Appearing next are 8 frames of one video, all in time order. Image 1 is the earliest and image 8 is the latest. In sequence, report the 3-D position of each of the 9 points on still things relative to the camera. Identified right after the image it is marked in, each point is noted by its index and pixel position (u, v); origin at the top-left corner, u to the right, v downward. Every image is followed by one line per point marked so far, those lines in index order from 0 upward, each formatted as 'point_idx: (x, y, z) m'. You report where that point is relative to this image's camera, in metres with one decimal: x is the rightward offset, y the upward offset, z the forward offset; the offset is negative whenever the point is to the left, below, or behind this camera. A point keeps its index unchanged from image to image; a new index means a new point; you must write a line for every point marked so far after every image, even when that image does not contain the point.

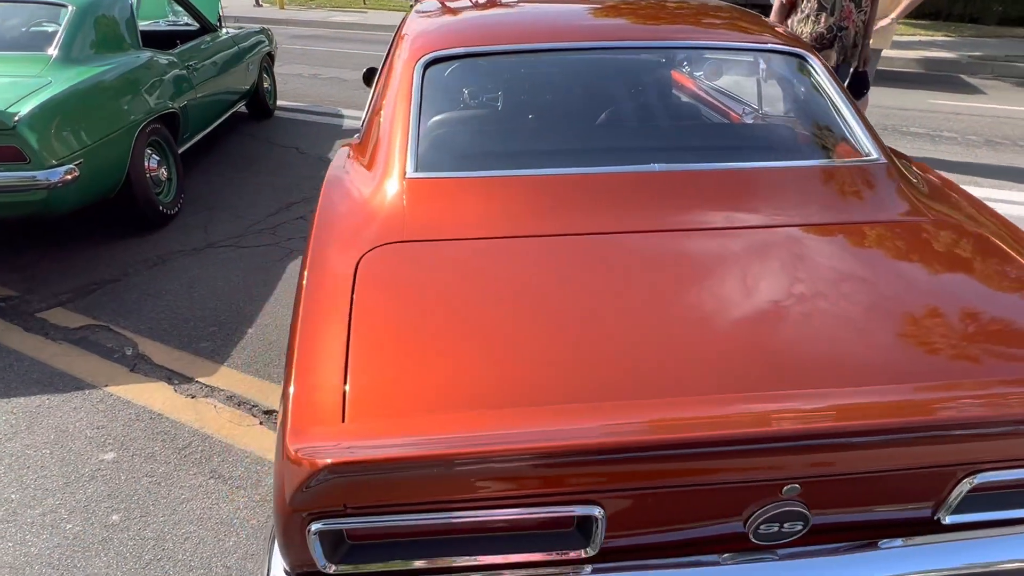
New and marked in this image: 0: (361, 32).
0: (-3.5, +5.9, +13.4) m
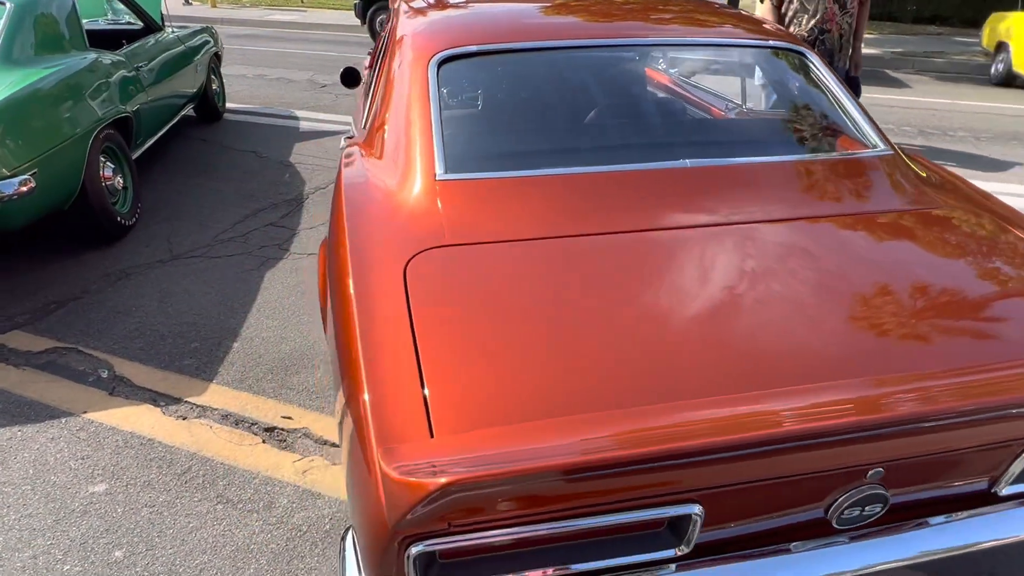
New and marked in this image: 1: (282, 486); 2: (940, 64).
0: (-4.7, +5.7, +12.9) m
1: (-0.9, -0.7, +2.1) m
2: (+7.8, +4.1, +10.6) m
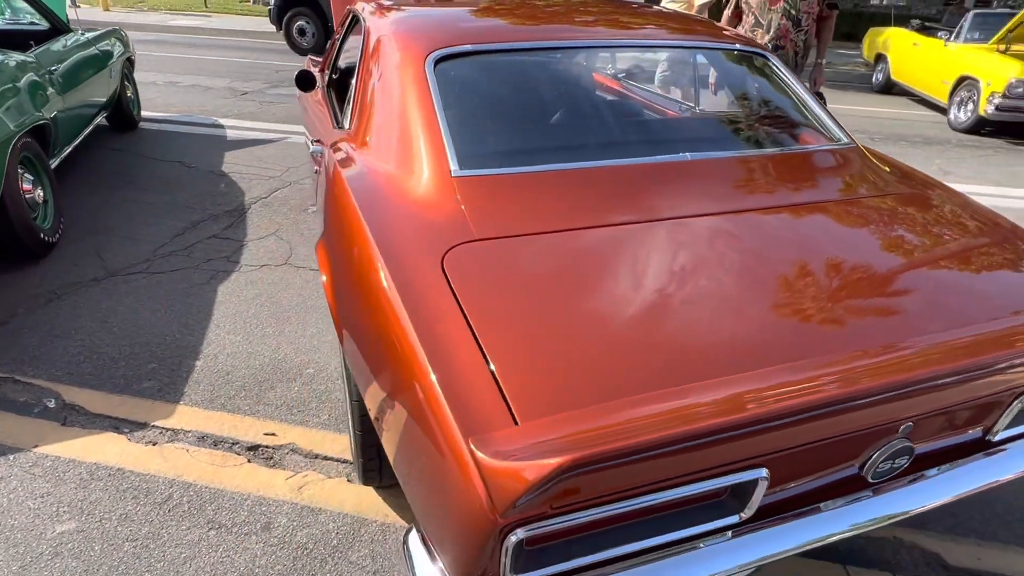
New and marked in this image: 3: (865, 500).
0: (-6.4, +5.3, +12.3) m
1: (-0.8, -0.8, +2.0) m
2: (+6.4, +4.3, +11.7) m
3: (+0.8, -0.5, +1.3) m
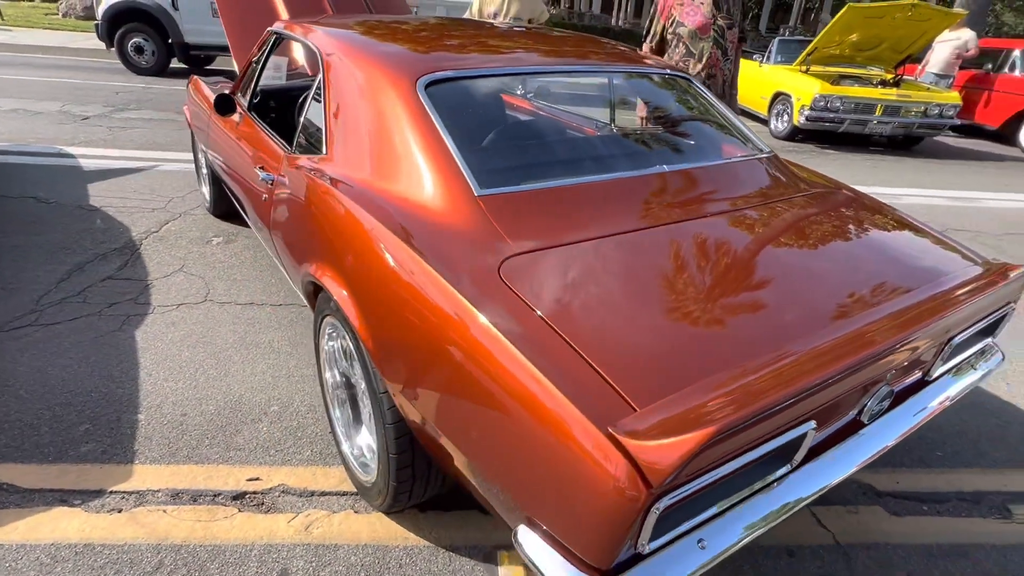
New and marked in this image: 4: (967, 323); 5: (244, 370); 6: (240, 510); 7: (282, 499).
0: (-9.1, +4.3, +10.7) m
1: (-0.7, -0.9, +1.9) m
2: (+3.5, +4.4, +13.1) m
3: (+1.0, -0.4, +1.6) m
4: (+1.4, -0.1, +1.8) m
5: (-1.3, -0.4, +2.8) m
6: (-1.0, -0.8, +2.1) m
7: (-0.8, -0.8, +2.1) m
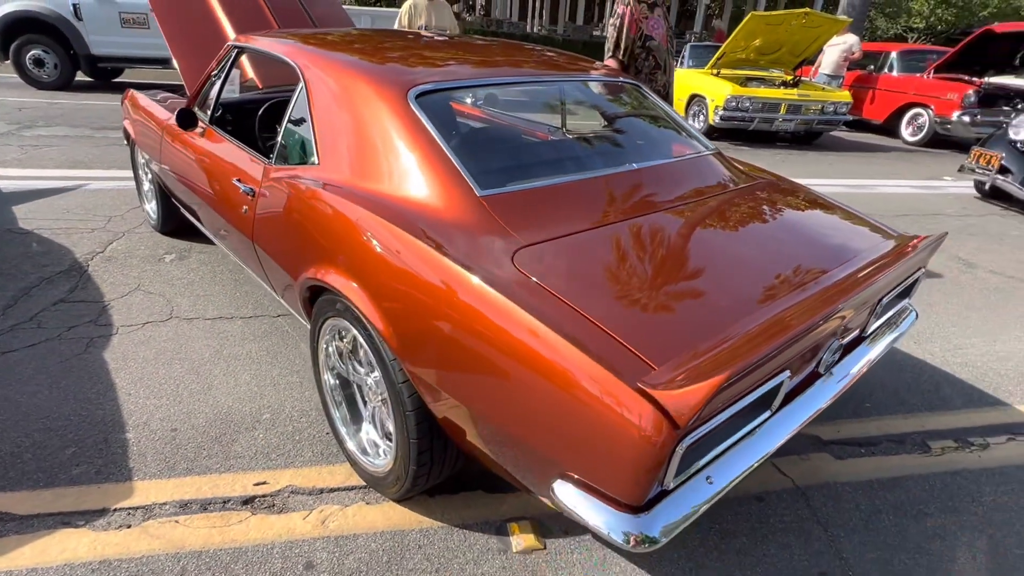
0: (-10.3, +3.7, +9.7) m
1: (-0.7, -0.9, +2.0) m
2: (+1.8, +4.5, +13.6) m
3: (+1.0, -0.3, +1.9) m
4: (+1.4, 0.0, +2.2) m
5: (-1.4, -0.5, +2.8) m
6: (-0.9, -0.8, +2.1) m
7: (-0.8, -0.8, +2.2) m
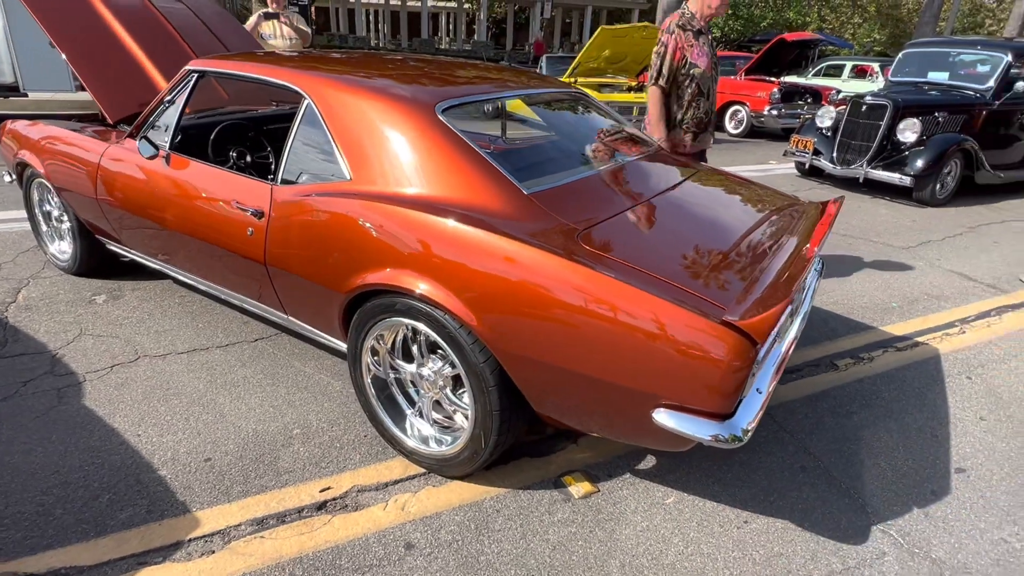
0: (-12.1, +2.2, +7.3) m
1: (-0.4, -0.9, +2.2) m
2: (-1.4, +4.4, +14.1) m
3: (+1.2, -0.1, +2.5) m
4: (+1.5, +0.2, +2.8) m
5: (-1.3, -0.6, +2.8) m
6: (-0.7, -0.9, +2.2) m
7: (-0.6, -0.8, +2.3) m
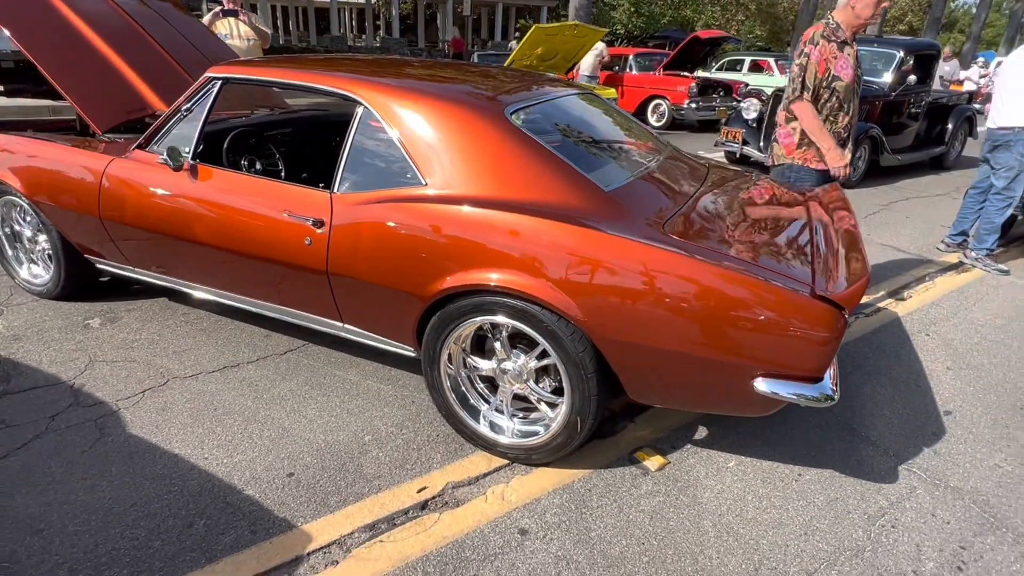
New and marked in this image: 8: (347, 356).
0: (-12.5, +1.5, +5.6) m
1: (0.0, -0.9, +2.3) m
2: (-3.1, +4.4, +13.8) m
3: (+1.5, 0.0, +2.8) m
4: (+1.7, +0.4, +3.2) m
5: (-1.0, -0.6, +2.7) m
6: (-0.3, -0.9, +2.3) m
7: (-0.2, -0.8, +2.4) m
8: (-0.9, -0.4, +3.3) m
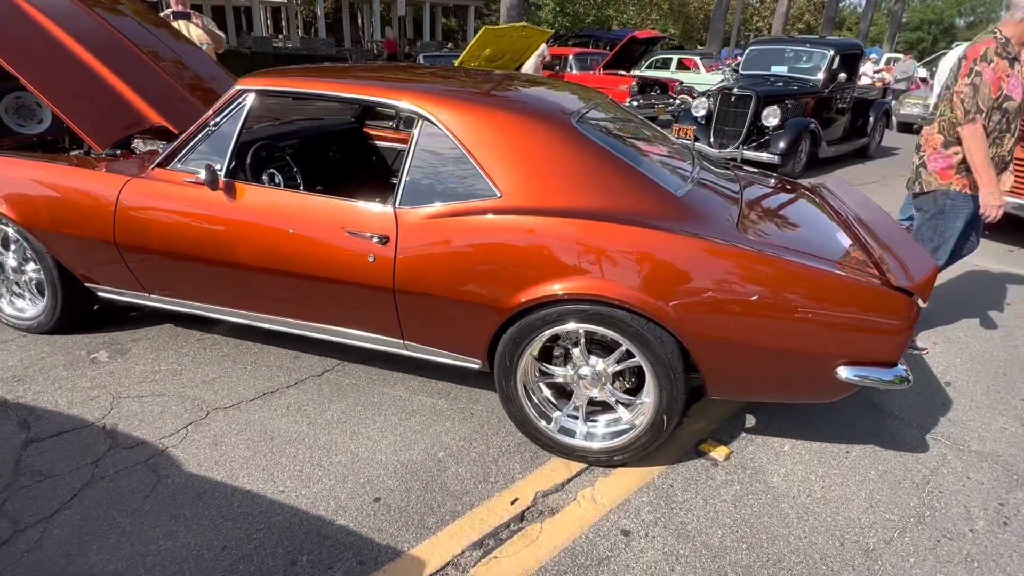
0: (-12.5, +0.8, +4.1) m
1: (+0.4, -0.9, +2.3) m
2: (-4.4, +4.1, +13.4) m
3: (+1.7, 0.0, +3.0) m
4: (+1.9, +0.4, +3.4) m
5: (-0.7, -0.7, +2.6) m
6: (+0.1, -0.9, +2.3) m
7: (+0.2, -0.9, +2.4) m
8: (-0.7, -0.5, +3.2) m
